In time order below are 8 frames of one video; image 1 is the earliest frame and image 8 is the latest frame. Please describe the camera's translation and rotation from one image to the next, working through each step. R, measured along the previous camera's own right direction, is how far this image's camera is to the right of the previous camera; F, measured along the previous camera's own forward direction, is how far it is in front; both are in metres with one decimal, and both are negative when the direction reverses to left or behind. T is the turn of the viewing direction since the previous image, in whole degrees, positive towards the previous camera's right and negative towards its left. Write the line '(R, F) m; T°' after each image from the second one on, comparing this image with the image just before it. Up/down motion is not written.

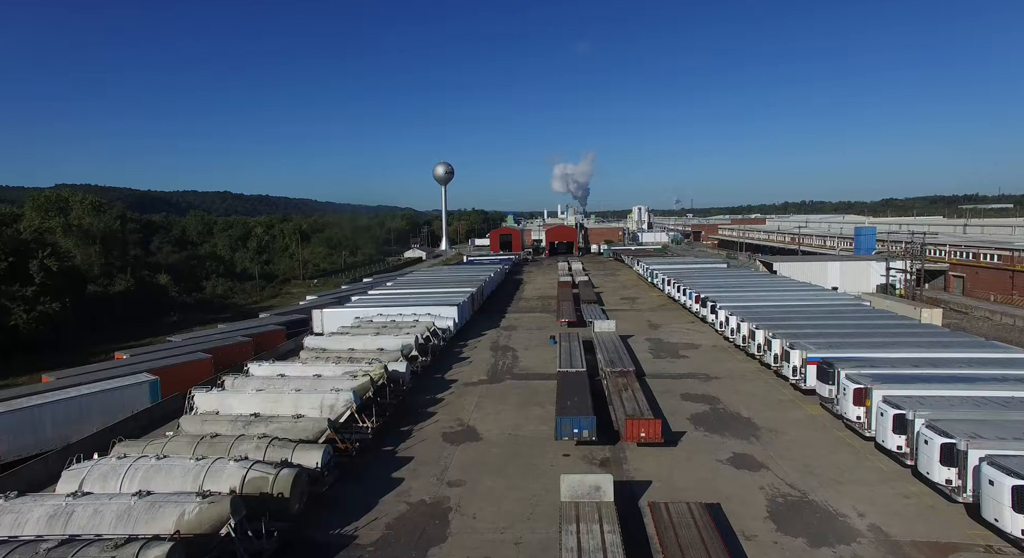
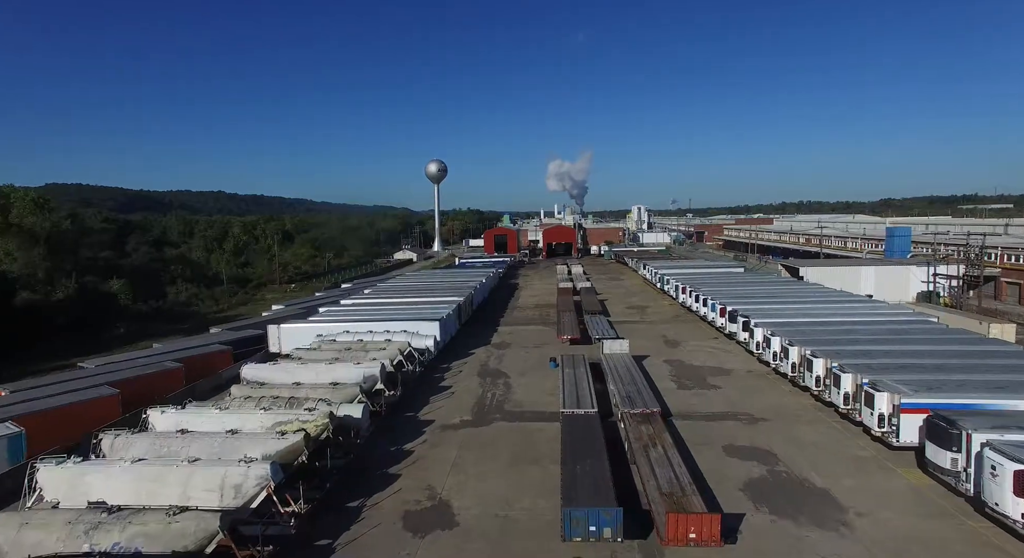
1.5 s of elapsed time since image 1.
(+0.1, +3.5) m; 0°
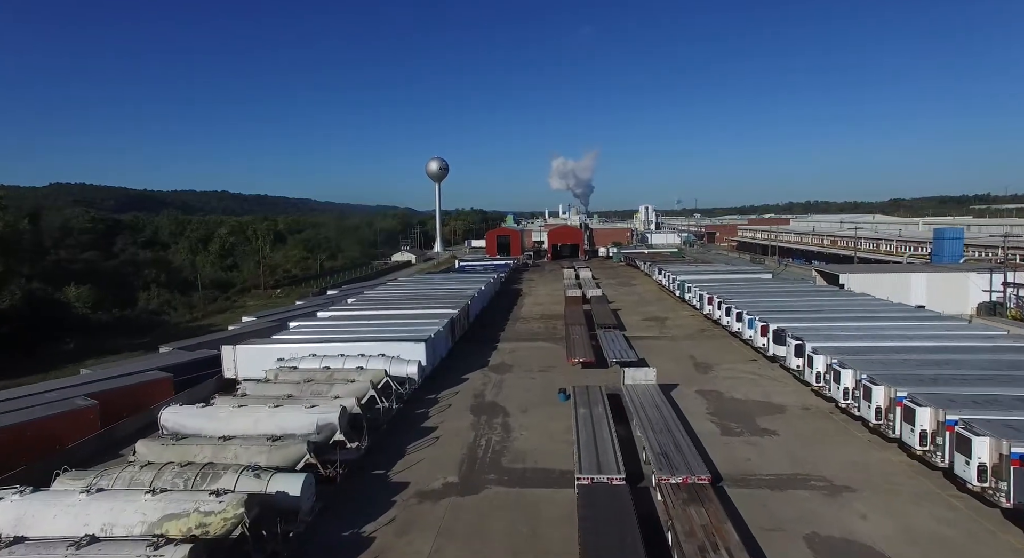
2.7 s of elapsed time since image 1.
(+0.1, +3.2) m; 0°
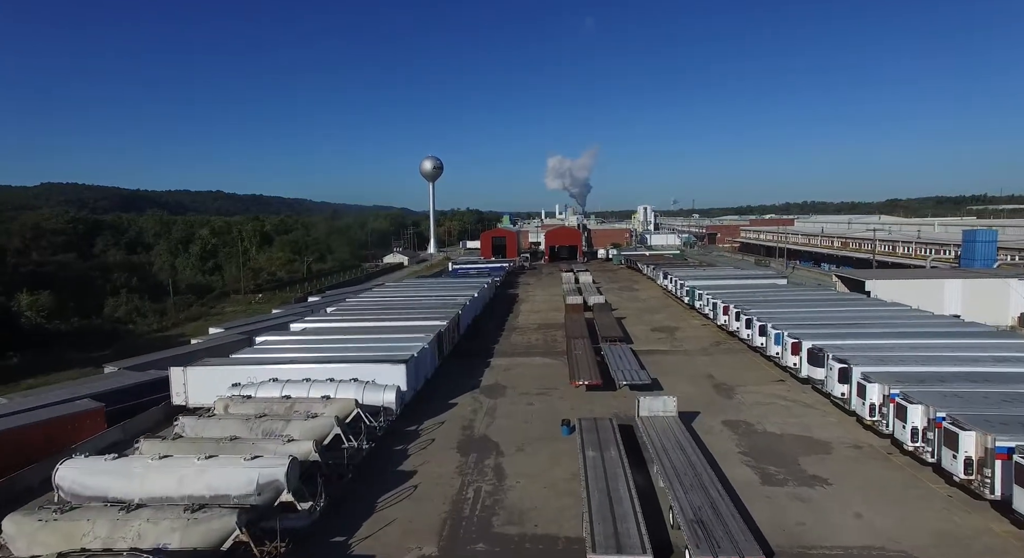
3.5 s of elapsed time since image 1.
(0.0, +2.2) m; 0°
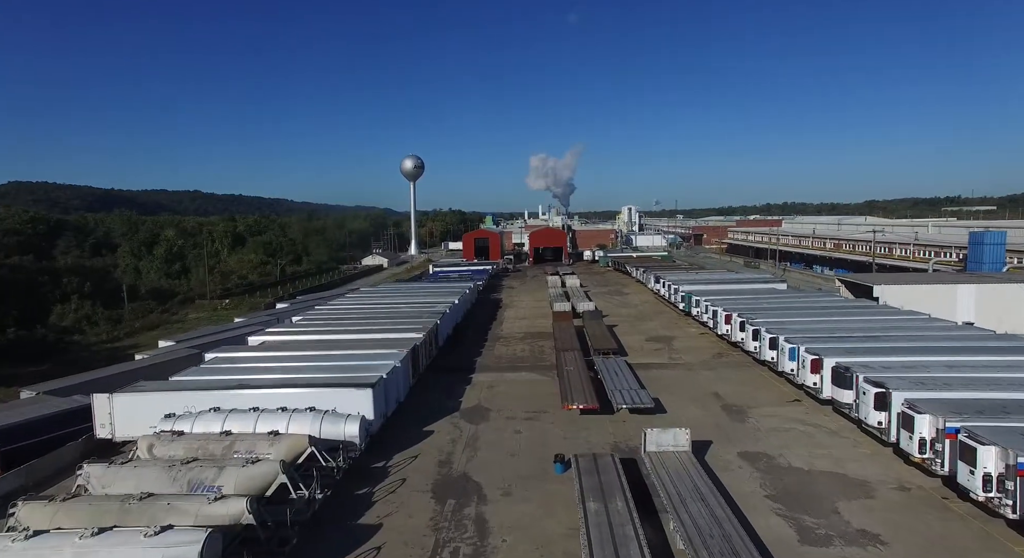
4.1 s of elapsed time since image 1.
(0.0, +1.8) m; +2°
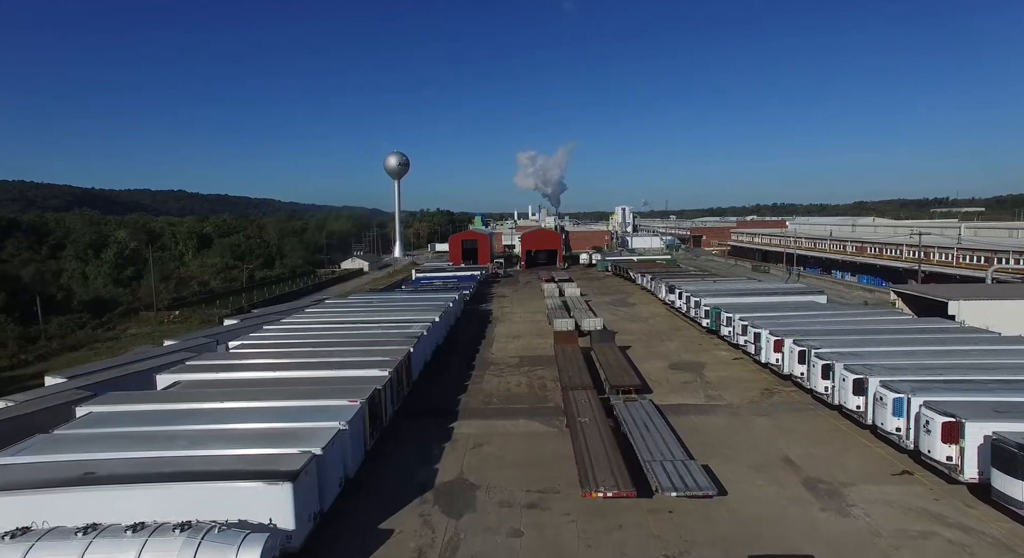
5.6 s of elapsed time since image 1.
(-0.1, +4.2) m; +1°
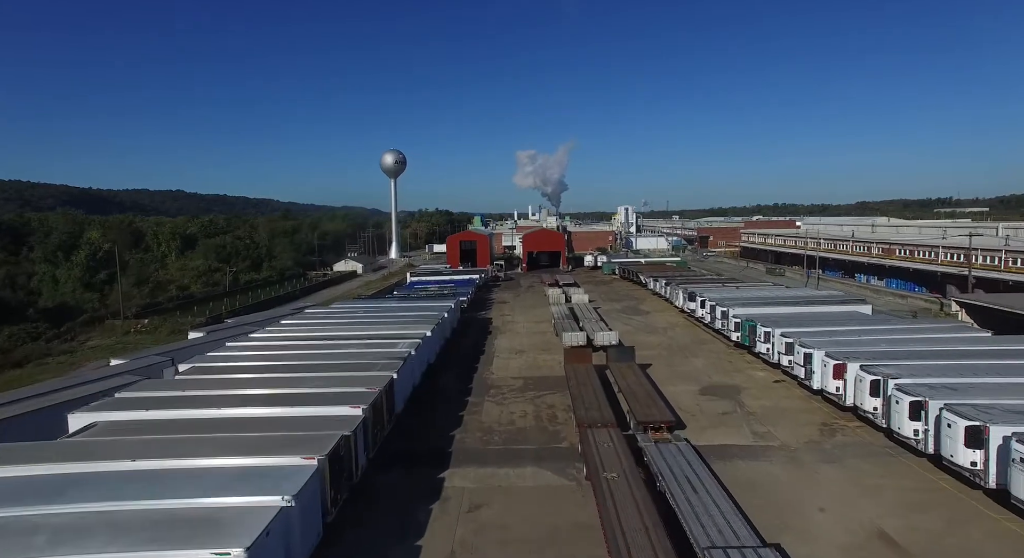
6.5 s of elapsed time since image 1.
(-0.1, +2.7) m; 0°
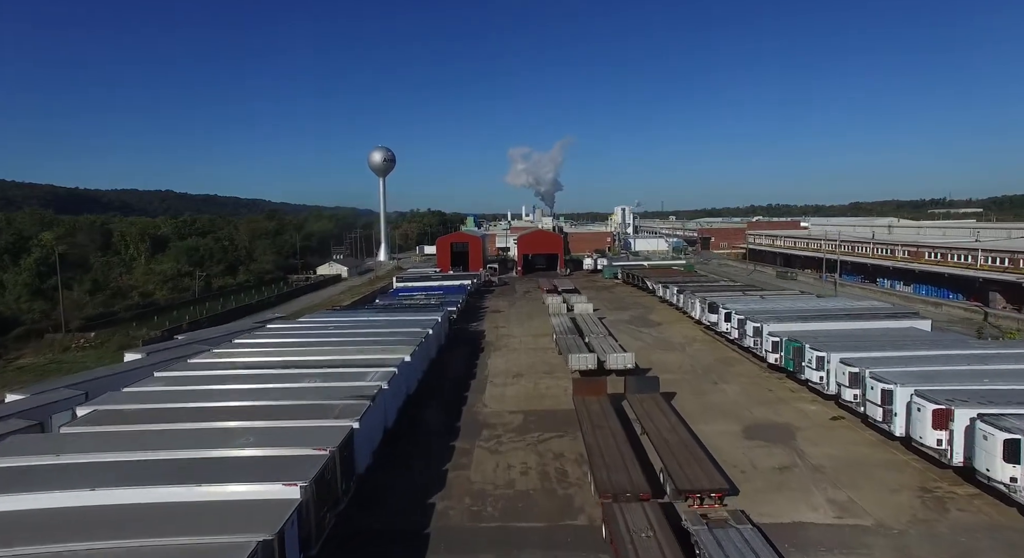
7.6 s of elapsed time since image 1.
(-0.1, +3.1) m; +1°
